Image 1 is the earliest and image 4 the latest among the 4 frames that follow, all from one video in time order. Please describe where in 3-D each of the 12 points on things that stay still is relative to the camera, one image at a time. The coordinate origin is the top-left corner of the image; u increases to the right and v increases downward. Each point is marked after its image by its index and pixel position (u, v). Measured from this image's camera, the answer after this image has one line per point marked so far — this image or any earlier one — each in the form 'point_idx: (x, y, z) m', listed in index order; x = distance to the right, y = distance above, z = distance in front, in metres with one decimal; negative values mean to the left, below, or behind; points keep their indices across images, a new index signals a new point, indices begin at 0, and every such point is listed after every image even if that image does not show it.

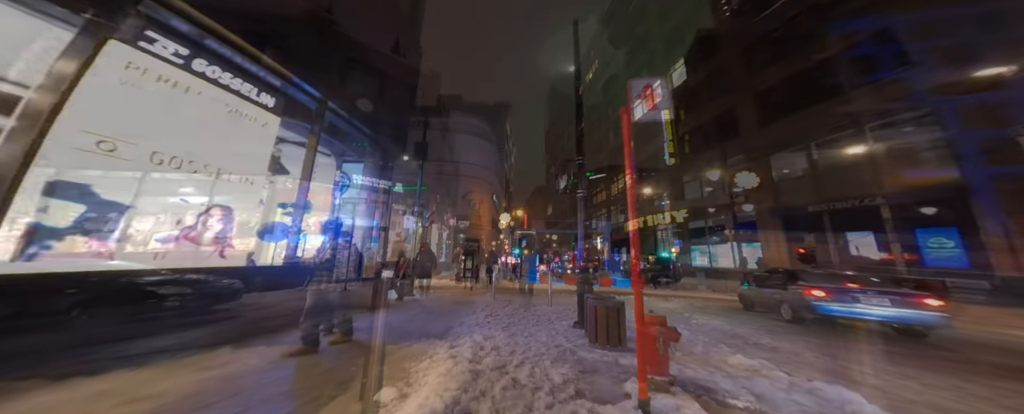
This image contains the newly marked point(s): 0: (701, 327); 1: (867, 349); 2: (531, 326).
0: (+4.6, -3.1, +6.9) m
1: (+7.6, -3.1, +5.9) m
2: (+0.6, -3.1, +7.0) m
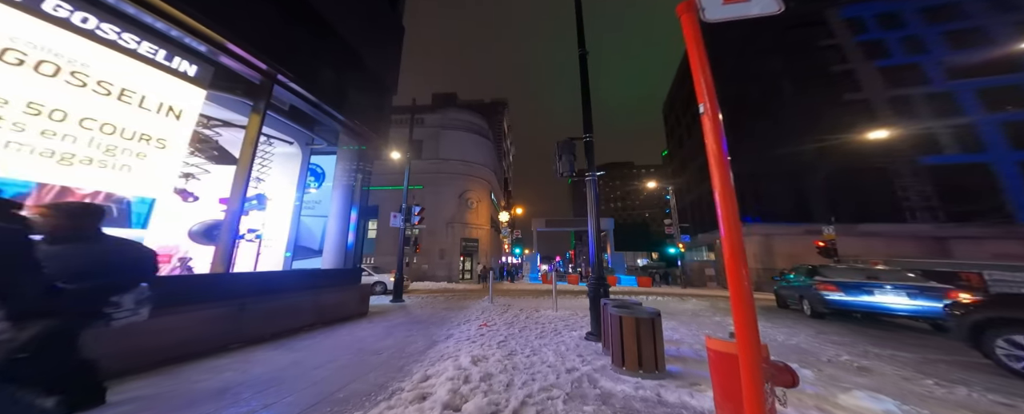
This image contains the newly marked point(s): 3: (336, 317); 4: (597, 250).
0: (+4.6, -2.7, +5.6) m
1: (+7.5, -2.6, +4.5) m
2: (+0.5, -2.8, +5.7) m
3: (-4.9, -3.0, +7.4) m
4: (+1.7, -1.0, +5.8) m
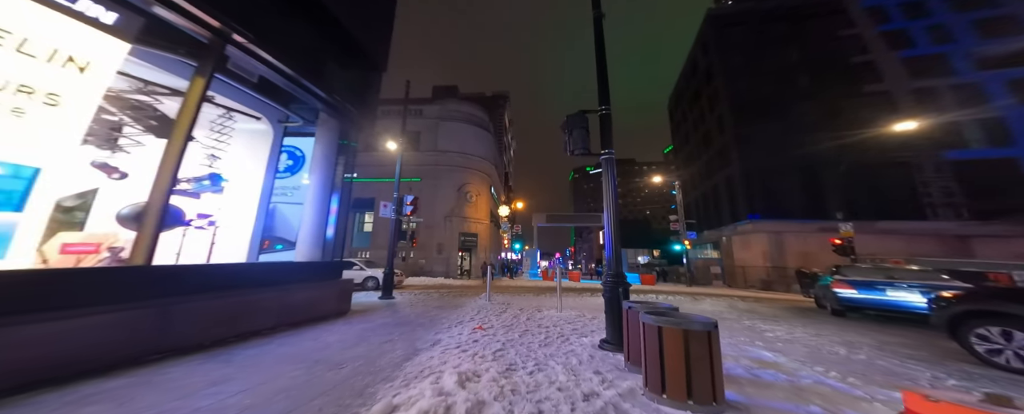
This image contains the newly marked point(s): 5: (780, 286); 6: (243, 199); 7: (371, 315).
0: (+4.6, -2.4, +4.6) m
1: (+7.5, -2.3, +3.5) m
2: (+0.5, -2.4, +4.7) m
3: (-4.9, -2.6, +6.4) m
4: (+1.7, -0.7, +4.8) m
5: (+18.5, -5.5, +18.9) m
6: (-7.3, +0.2, +7.2) m
7: (-3.9, -3.0, +7.5) m
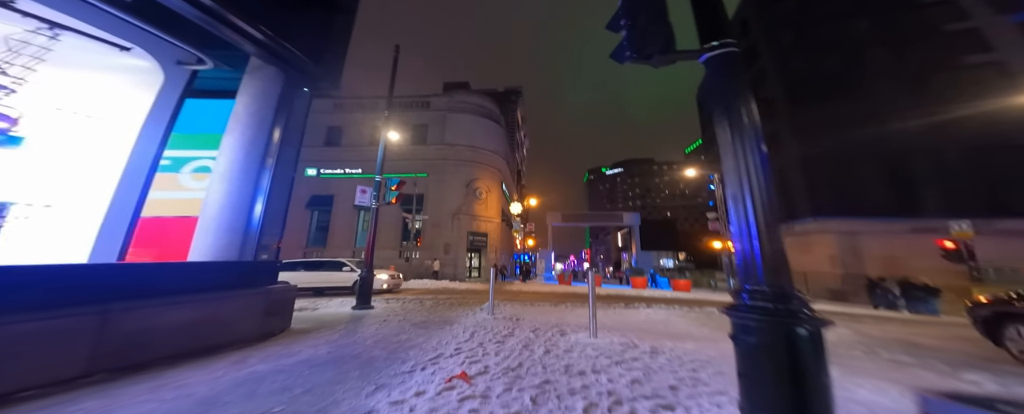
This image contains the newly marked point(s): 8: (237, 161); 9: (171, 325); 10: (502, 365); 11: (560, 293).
0: (+4.6, -1.7, +1.6) m
1: (+7.5, -1.7, +0.4) m
2: (+0.5, -1.8, +1.9) m
3: (-4.8, -2.0, +4.0) m
4: (+1.7, -0.1, +2.1) m
5: (+19.2, -5.0, +15.2) m
6: (-7.1, +0.8, +4.8) m
7: (-3.8, -2.4, +5.0) m
8: (-5.4, +1.0, +5.3) m
9: (-4.8, -1.7, +4.0) m
10: (-0.1, -2.3, +4.0) m
11: (+2.7, -5.0, +16.0) m
